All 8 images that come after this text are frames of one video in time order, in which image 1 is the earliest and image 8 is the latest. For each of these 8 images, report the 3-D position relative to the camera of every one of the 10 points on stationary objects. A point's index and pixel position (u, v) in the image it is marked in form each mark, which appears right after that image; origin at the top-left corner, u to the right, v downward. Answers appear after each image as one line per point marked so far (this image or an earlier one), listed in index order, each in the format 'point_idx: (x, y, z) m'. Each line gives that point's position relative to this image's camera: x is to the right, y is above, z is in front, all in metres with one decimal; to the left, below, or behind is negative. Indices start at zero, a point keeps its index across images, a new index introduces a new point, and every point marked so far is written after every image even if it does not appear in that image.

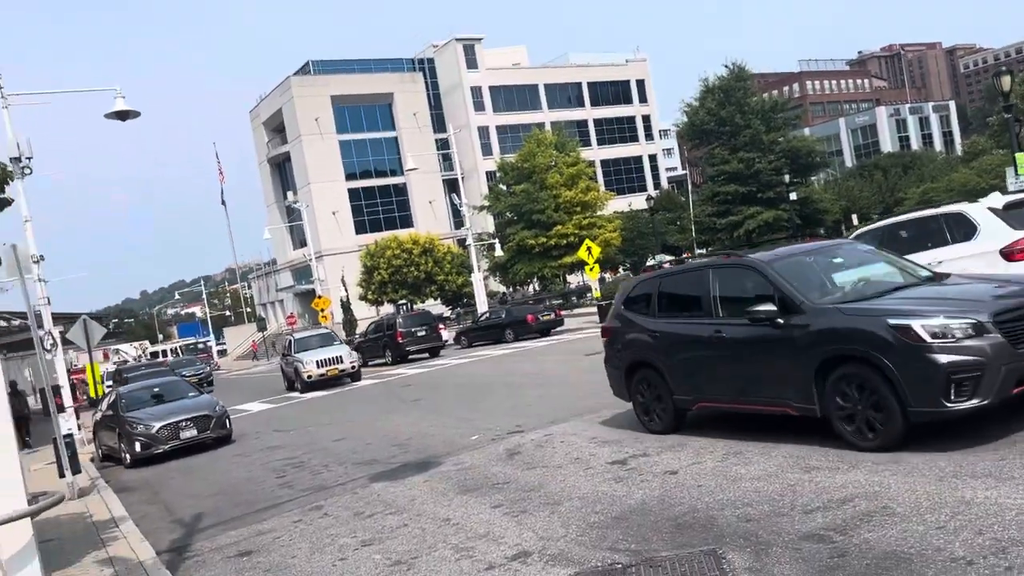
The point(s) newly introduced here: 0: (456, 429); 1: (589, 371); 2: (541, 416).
0: (-0.8, -2.1, +12.8) m
1: (+1.5, -1.7, +17.4) m
2: (+0.4, -1.9, +12.5) m
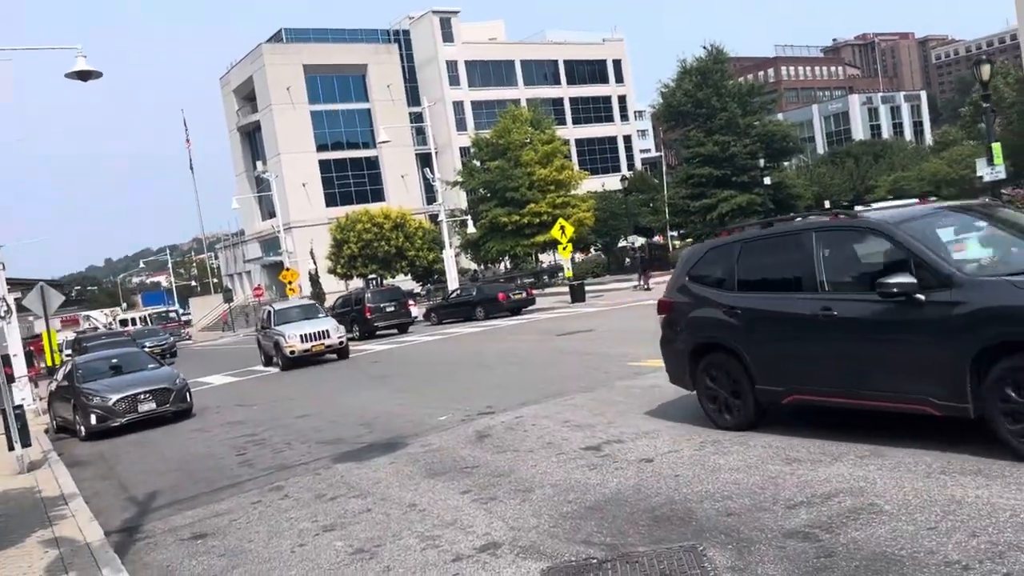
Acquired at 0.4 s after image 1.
0: (-1.3, -1.8, +12.5) m
1: (+0.9, -1.3, +17.2) m
2: (0.0, -1.6, +12.2) m
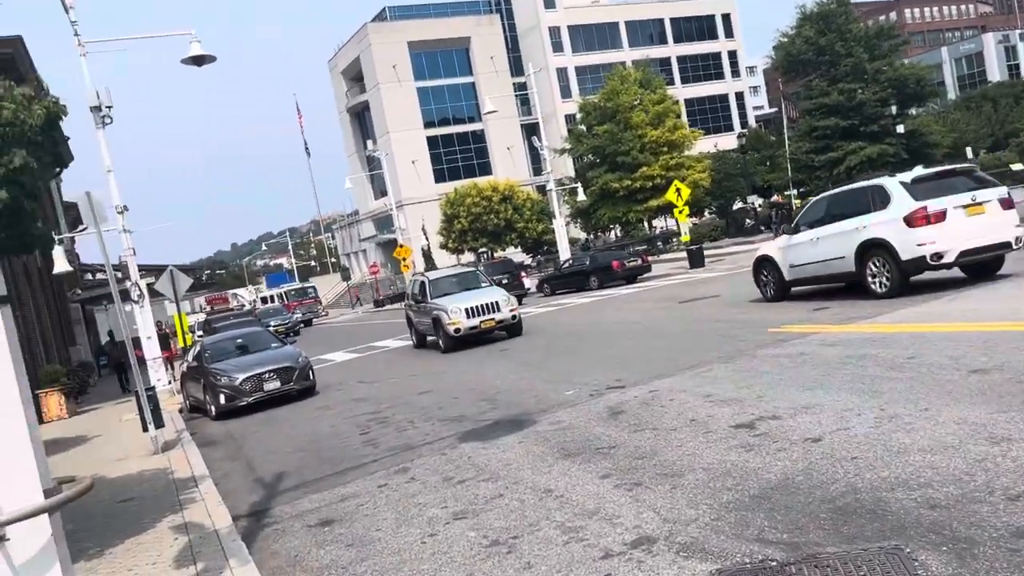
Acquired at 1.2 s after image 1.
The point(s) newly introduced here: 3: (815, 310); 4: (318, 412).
0: (+0.5, -1.3, +11.9) m
1: (+3.3, -0.6, +16.2) m
2: (+1.7, -1.1, +11.4) m
3: (+5.0, -0.4, +14.1) m
4: (-3.3, -2.1, +14.5) m
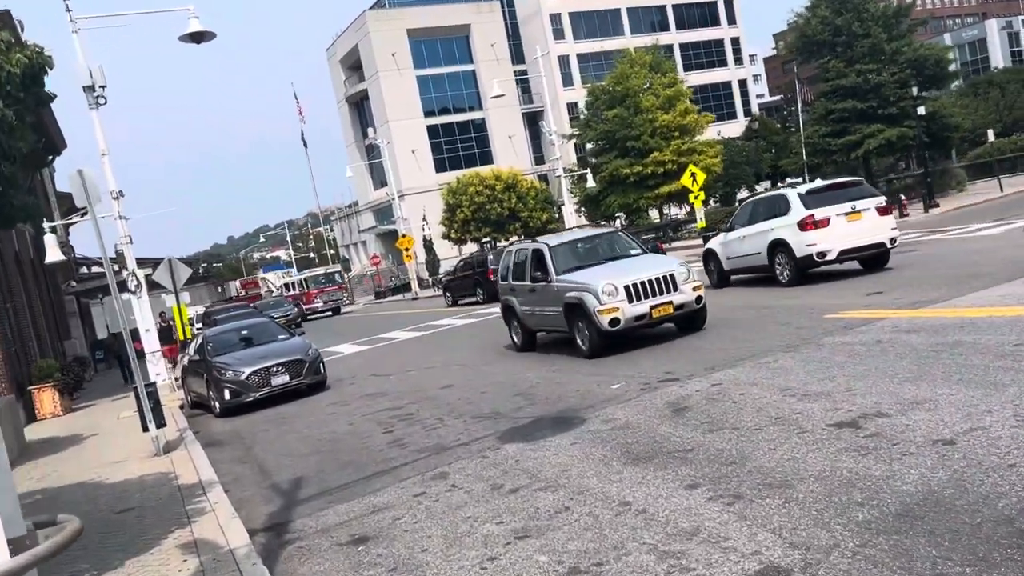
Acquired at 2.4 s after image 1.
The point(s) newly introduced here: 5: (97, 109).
0: (+1.0, -1.1, +10.8) m
1: (+3.7, -0.3, +15.2) m
2: (+2.2, -0.9, +10.4) m
3: (+5.4, -0.1, +13.0) m
4: (-2.8, -1.9, +13.5) m
5: (-9.5, +4.1, +19.6) m
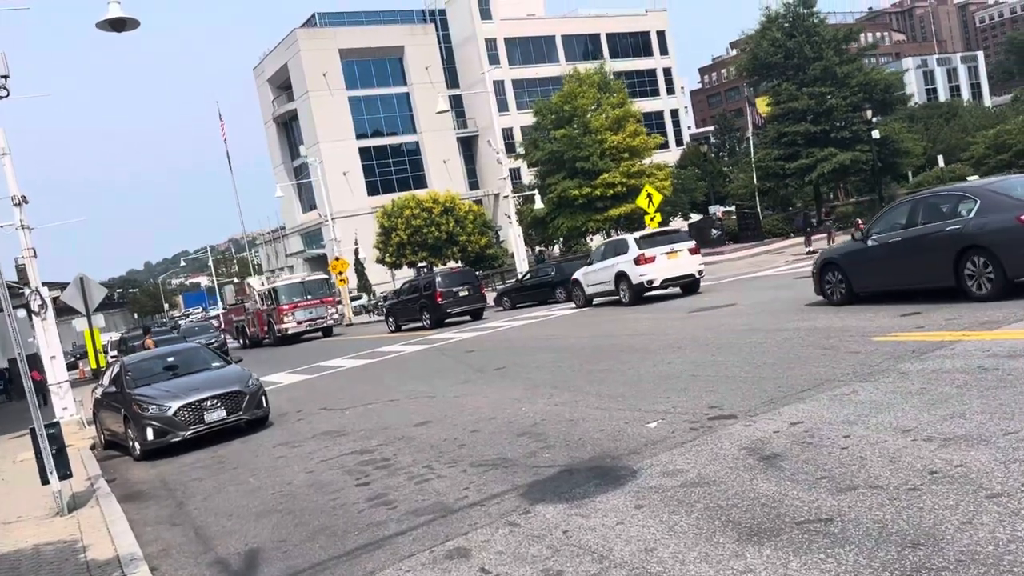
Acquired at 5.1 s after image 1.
0: (+1.0, -1.3, +8.9) m
1: (+3.4, -0.7, +13.5) m
2: (+2.2, -1.0, +8.6) m
3: (+5.2, -0.4, +11.5) m
4: (-3.0, -2.1, +11.2) m
5: (-10.2, +3.7, +16.9) m
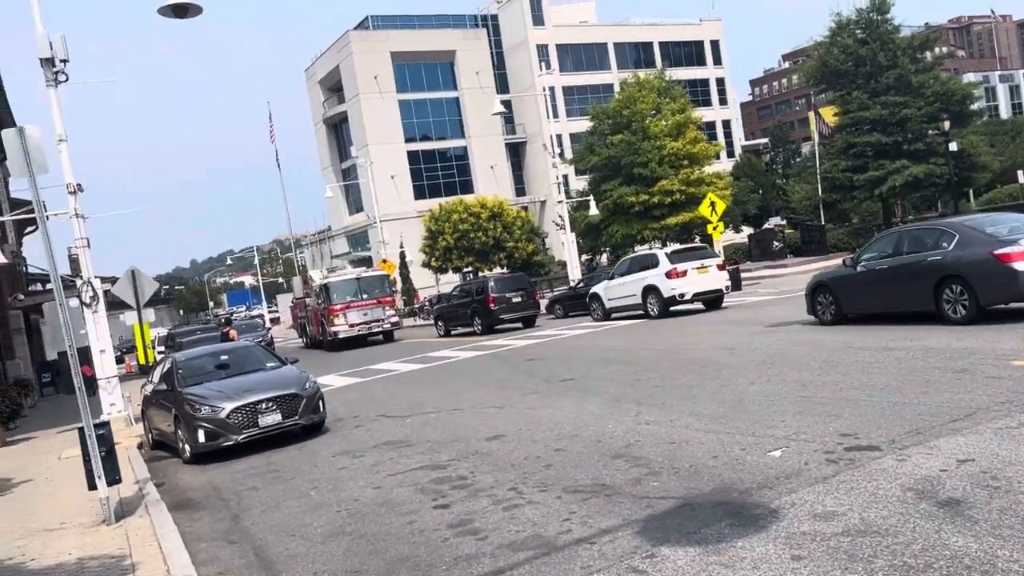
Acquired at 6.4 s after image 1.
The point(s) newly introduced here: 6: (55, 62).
0: (+1.8, -1.4, +7.9) m
1: (+4.5, -0.9, +12.4) m
2: (+3.1, -1.1, +7.5) m
3: (+6.2, -0.6, +10.3) m
4: (-2.1, -2.1, +10.4) m
5: (-8.8, +3.9, +16.5) m
6: (-8.9, +4.4, +16.6) m
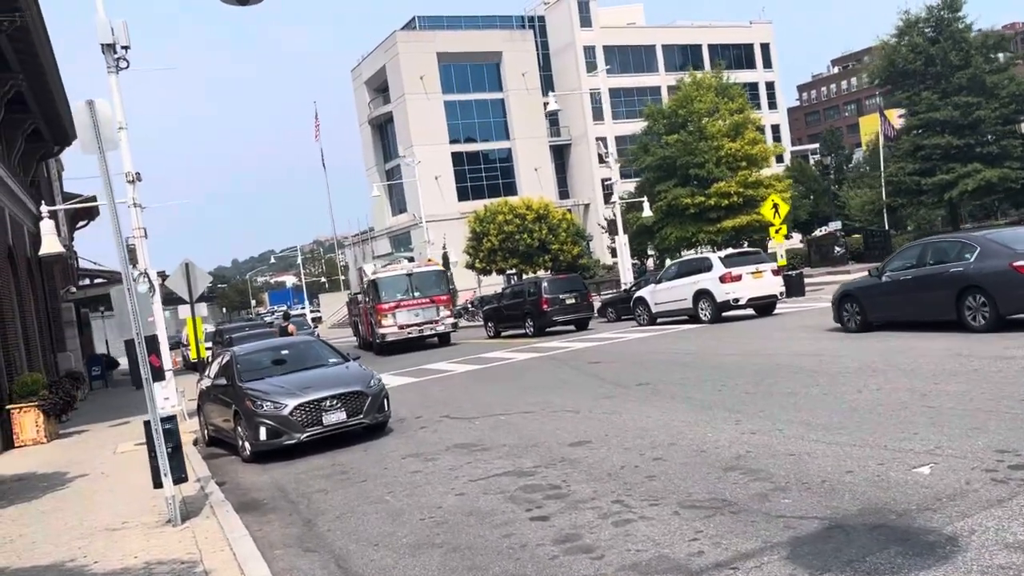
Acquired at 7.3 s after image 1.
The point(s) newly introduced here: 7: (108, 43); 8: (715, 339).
0: (+2.7, -1.3, +7.1) m
1: (+5.5, -0.9, +11.5) m
2: (+3.9, -1.1, +6.7) m
3: (+7.2, -0.7, +9.4) m
4: (-1.1, -2.0, +9.8) m
5: (-7.4, +4.1, +16.1) m
6: (-7.5, +4.6, +16.3) m
7: (-7.6, +4.7, +16.2) m
8: (+4.4, -1.1, +18.6) m
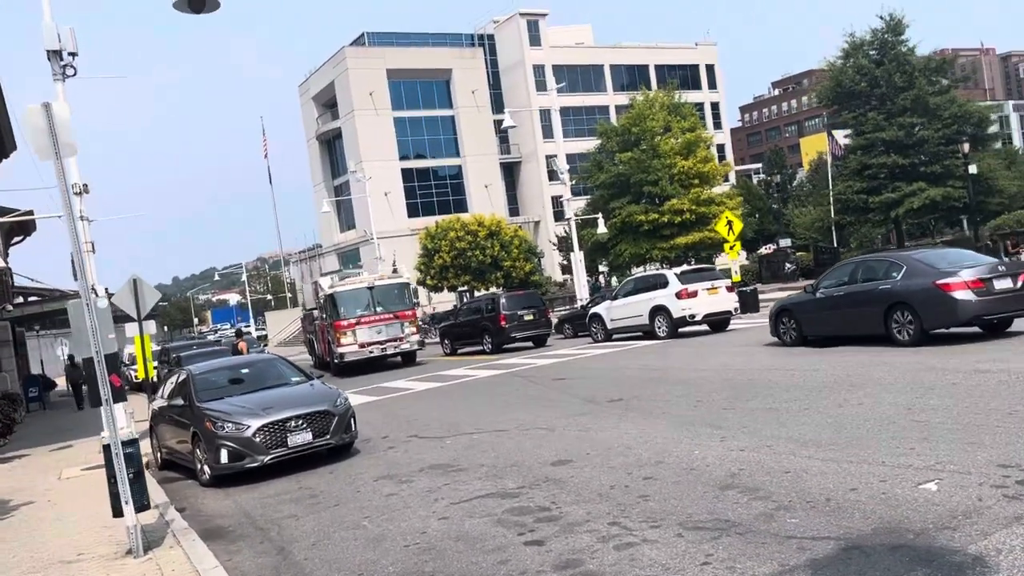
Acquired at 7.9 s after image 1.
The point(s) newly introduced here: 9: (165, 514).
0: (+2.6, -1.4, +7.0) m
1: (+5.1, -1.1, +11.6) m
2: (+3.9, -1.2, +6.6) m
3: (+7.0, -0.8, +9.5) m
4: (-1.4, -2.2, +9.4) m
5: (-8.1, +3.8, +15.5) m
6: (-8.2, +4.3, +15.7) m
7: (-8.3, +4.4, +15.5) m
8: (+3.6, -1.5, +18.5) m
9: (-3.7, -2.4, +9.2) m
